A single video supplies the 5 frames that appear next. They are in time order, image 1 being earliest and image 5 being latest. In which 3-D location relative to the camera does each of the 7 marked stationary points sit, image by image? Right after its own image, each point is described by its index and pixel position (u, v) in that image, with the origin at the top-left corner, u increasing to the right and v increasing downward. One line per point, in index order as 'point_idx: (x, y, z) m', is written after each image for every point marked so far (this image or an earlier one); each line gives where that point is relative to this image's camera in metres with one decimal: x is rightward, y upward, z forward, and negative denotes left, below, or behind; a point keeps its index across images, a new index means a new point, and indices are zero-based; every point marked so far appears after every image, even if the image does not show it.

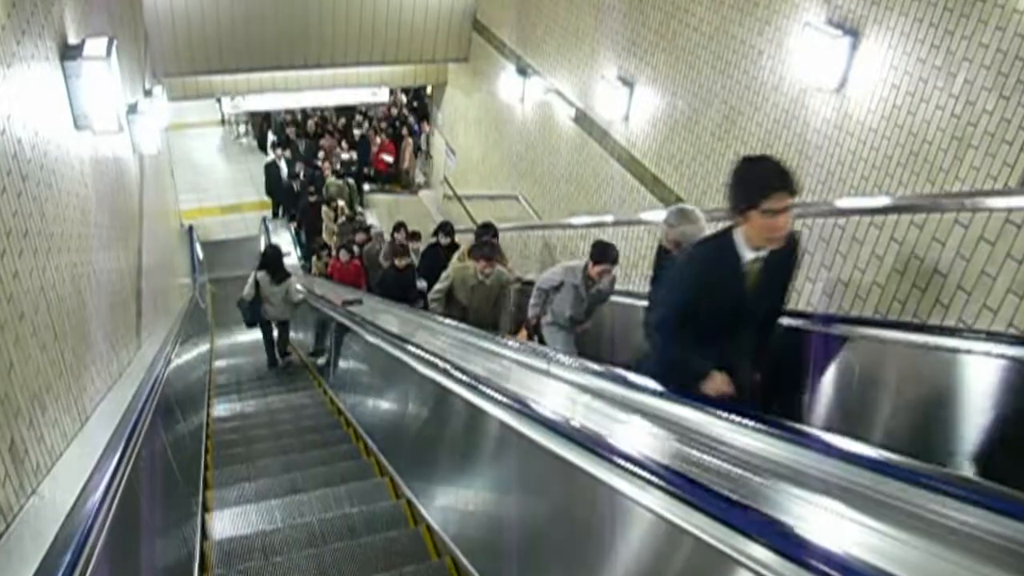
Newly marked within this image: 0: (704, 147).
0: (+1.3, +1.0, +6.0) m
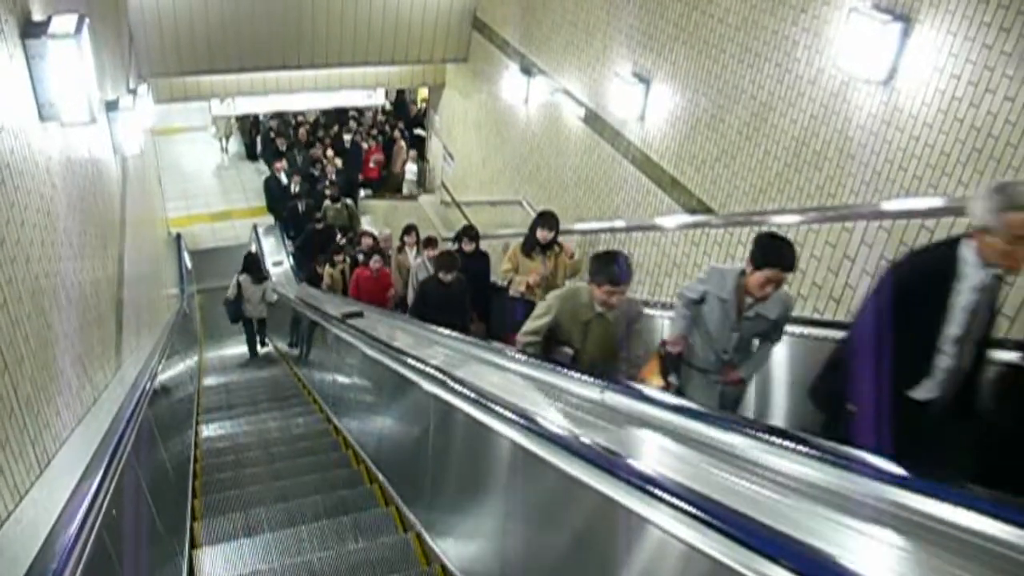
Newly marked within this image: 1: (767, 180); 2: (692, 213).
0: (+1.4, +0.9, +5.6) m
1: (+1.5, +0.6, +5.3) m
2: (+1.2, +0.5, +6.0) m
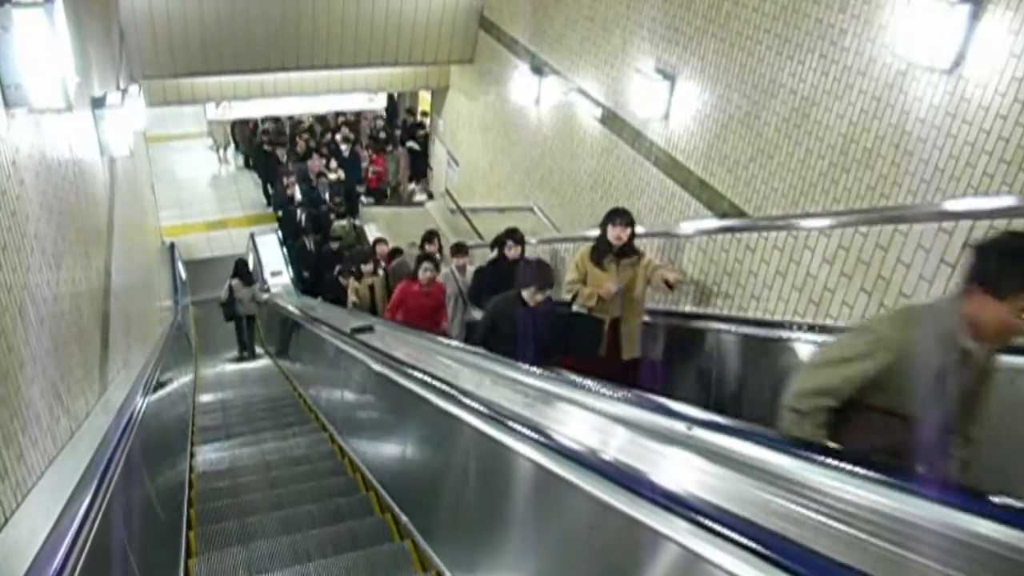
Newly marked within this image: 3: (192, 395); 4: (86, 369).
0: (+1.5, +0.8, +5.2) m
1: (+1.6, +0.6, +4.9) m
2: (+1.3, +0.4, +5.6) m
3: (-2.4, -0.8, +6.7) m
4: (-1.7, -0.3, +3.5) m
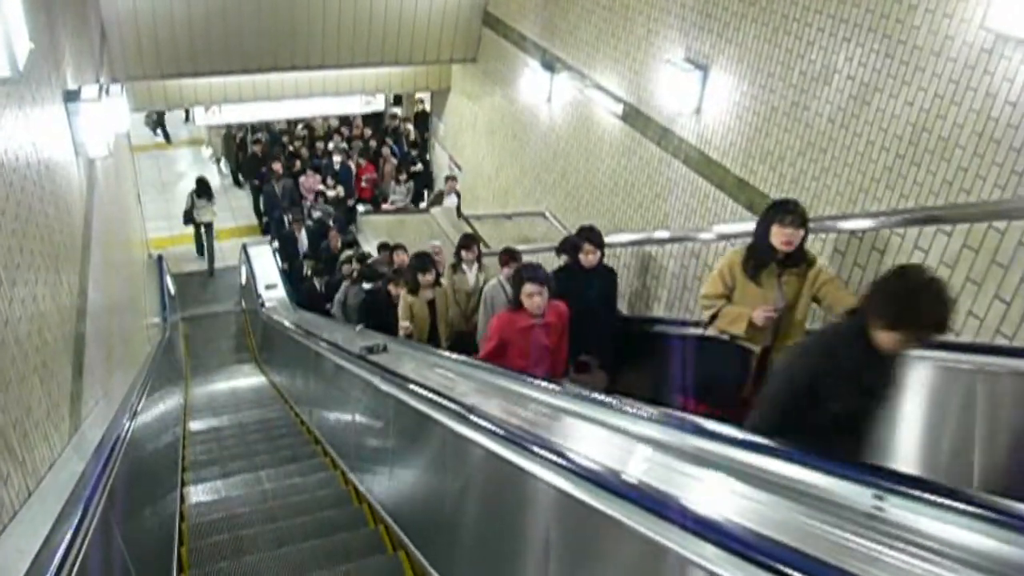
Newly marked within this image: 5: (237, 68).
0: (+1.6, +0.8, +4.7) m
1: (+1.8, +0.5, +4.4) m
2: (+1.4, +0.4, +5.0) m
3: (-2.3, -0.9, +6.1) m
4: (-1.5, -0.4, +3.0) m
5: (-2.9, +2.3, +9.3) m
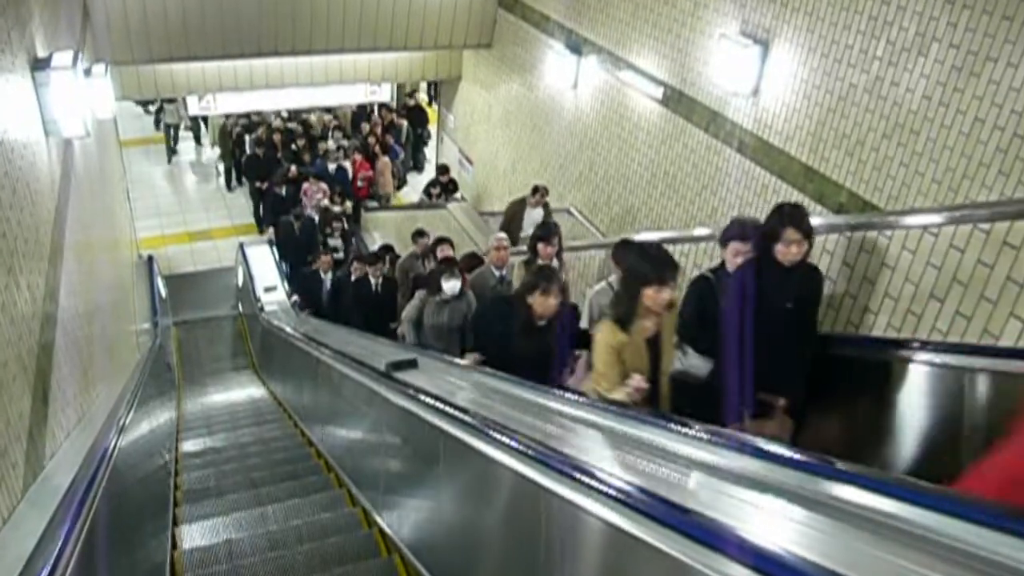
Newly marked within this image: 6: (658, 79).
0: (+1.8, +0.8, +4.1) m
1: (+2.0, +0.5, +3.7) m
2: (+1.6, +0.4, +4.4) m
3: (-2.1, -0.9, +5.5) m
4: (-1.3, -0.4, +2.3) m
5: (-2.7, +2.3, +8.6) m
6: (+1.0, +1.4, +5.9) m
